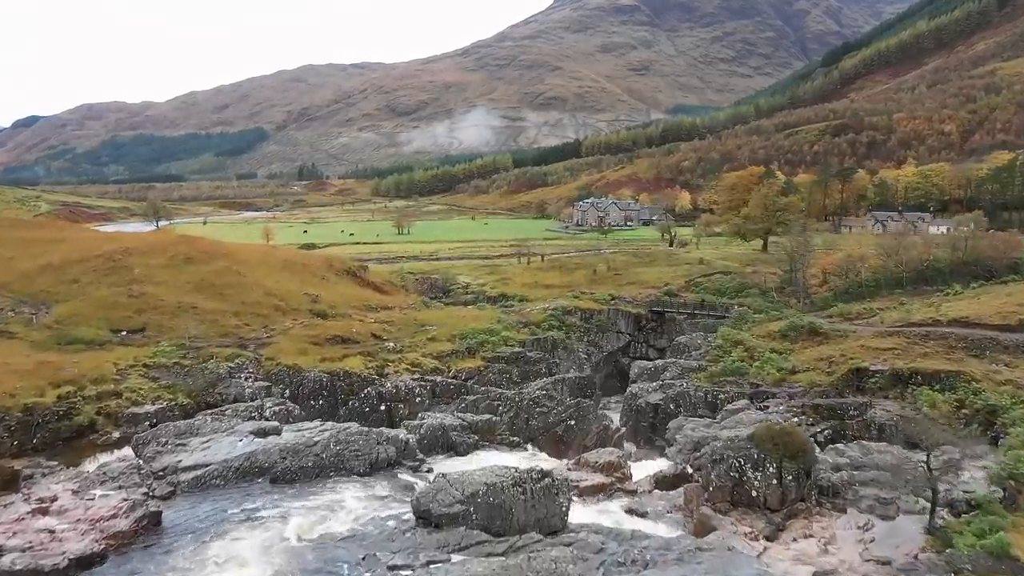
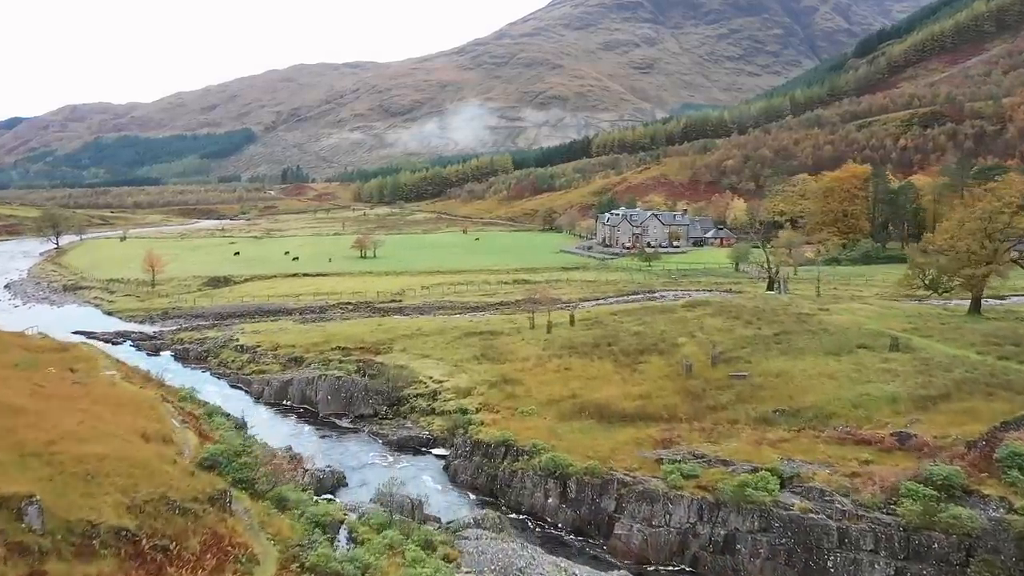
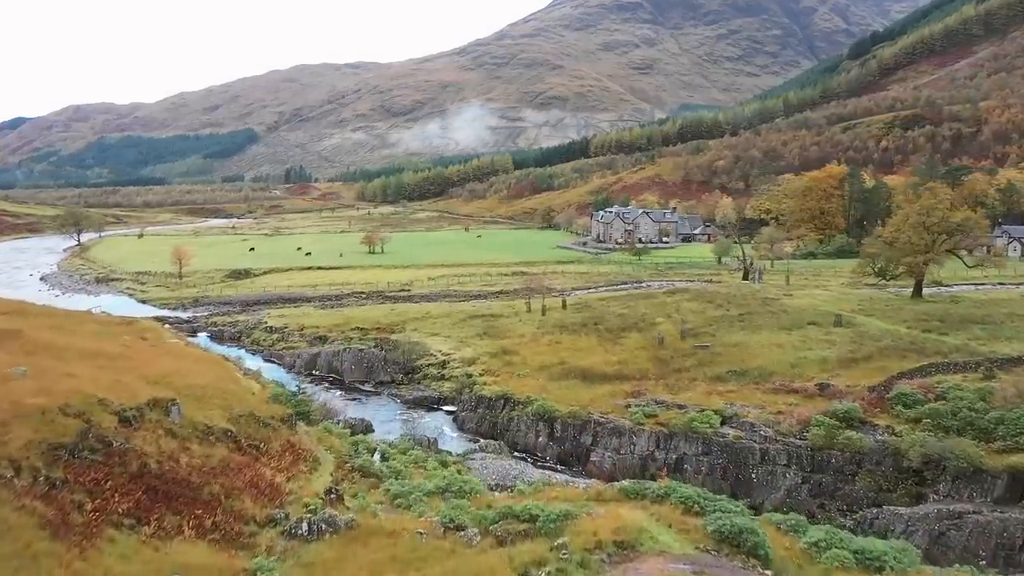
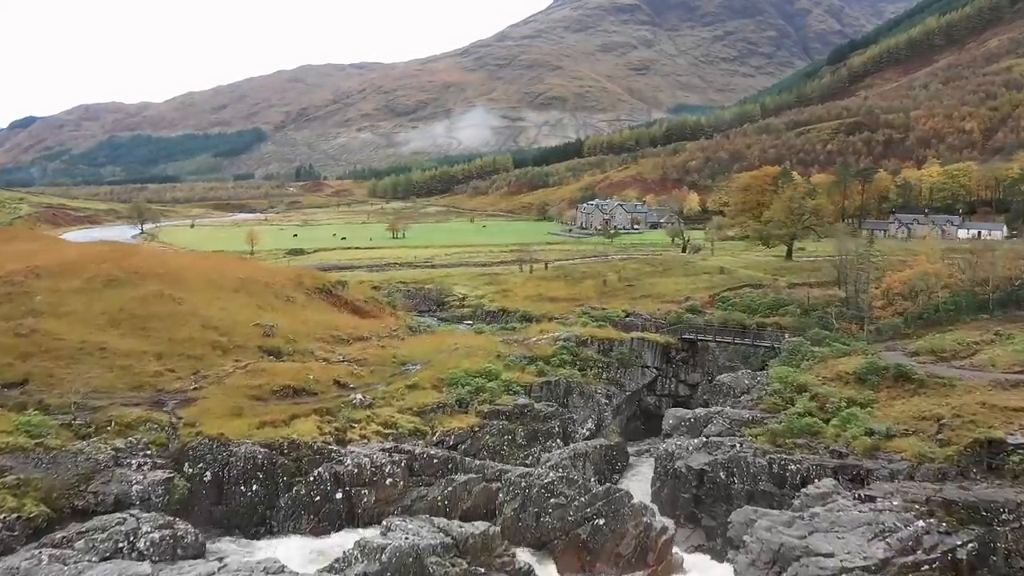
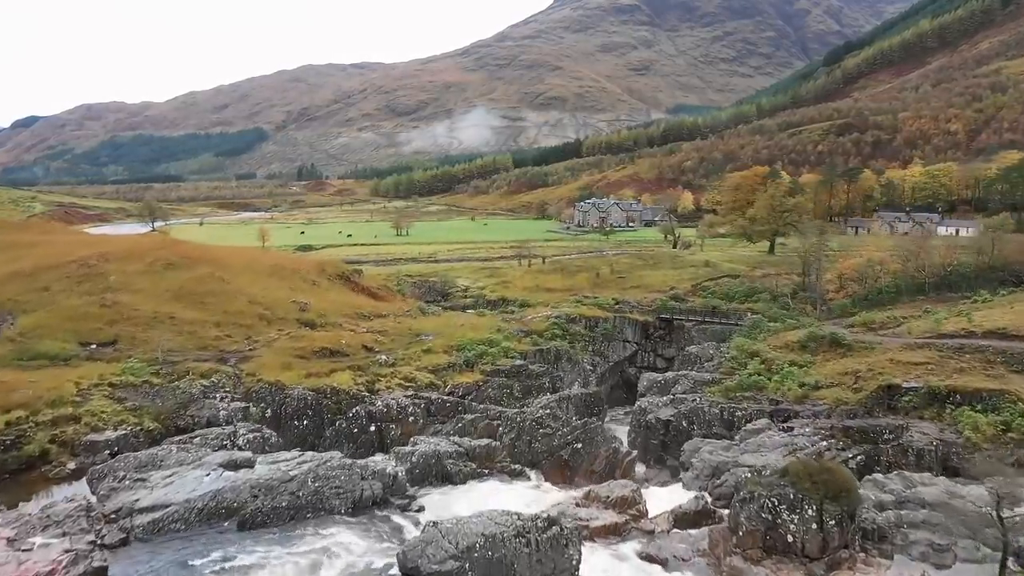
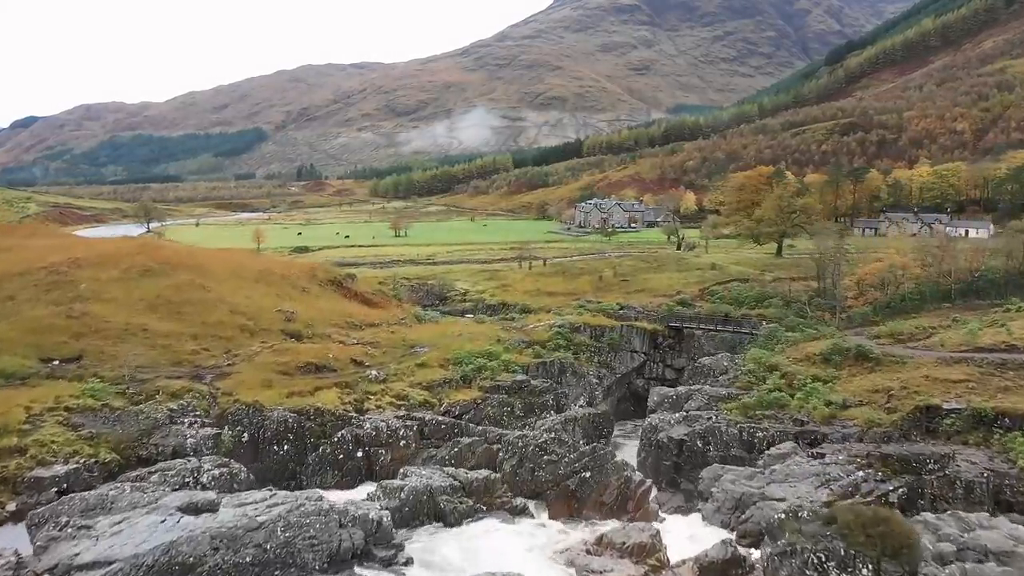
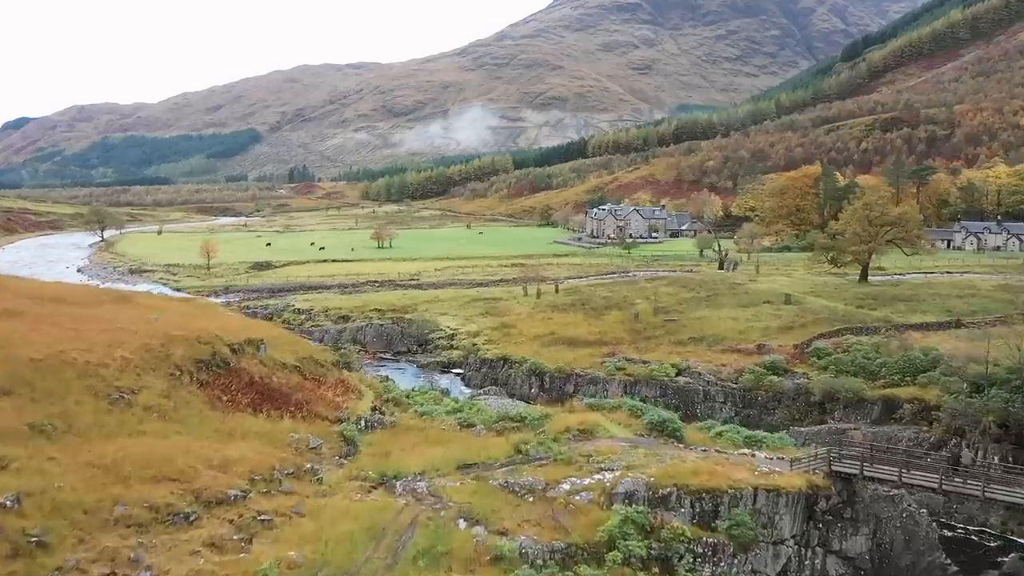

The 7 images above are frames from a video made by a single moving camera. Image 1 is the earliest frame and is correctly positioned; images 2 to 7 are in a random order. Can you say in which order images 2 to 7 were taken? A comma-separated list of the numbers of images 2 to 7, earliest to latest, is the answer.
5, 6, 4, 7, 3, 2
